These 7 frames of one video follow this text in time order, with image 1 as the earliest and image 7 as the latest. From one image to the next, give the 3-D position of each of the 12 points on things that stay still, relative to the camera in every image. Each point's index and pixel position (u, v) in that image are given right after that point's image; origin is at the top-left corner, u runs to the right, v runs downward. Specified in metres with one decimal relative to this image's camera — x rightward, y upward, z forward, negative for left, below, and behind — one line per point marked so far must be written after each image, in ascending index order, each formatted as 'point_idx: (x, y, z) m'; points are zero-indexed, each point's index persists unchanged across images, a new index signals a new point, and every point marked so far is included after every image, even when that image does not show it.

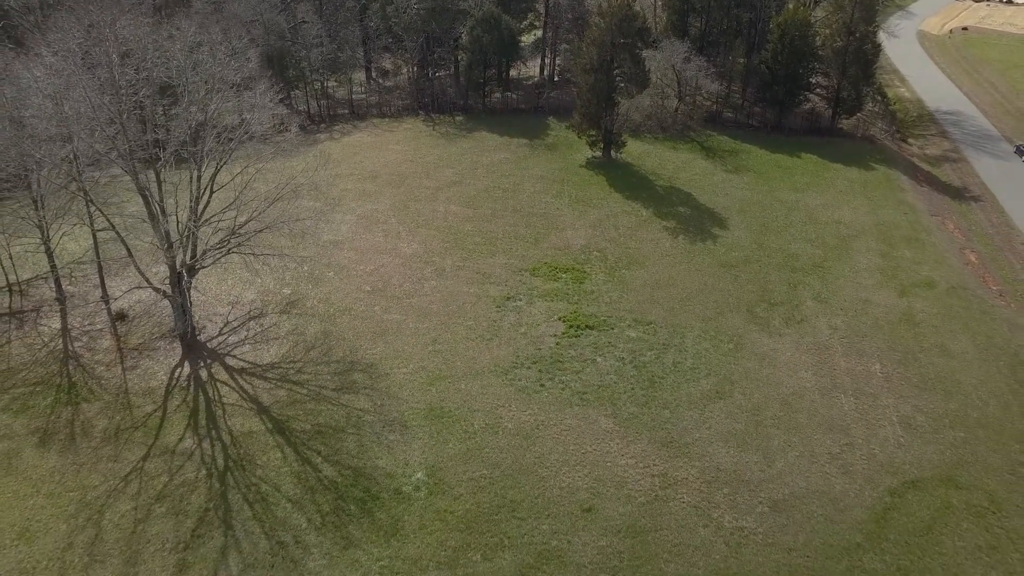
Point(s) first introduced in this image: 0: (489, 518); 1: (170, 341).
0: (-0.5, -5.4, +14.6) m
1: (-10.1, -1.5, +18.5) m
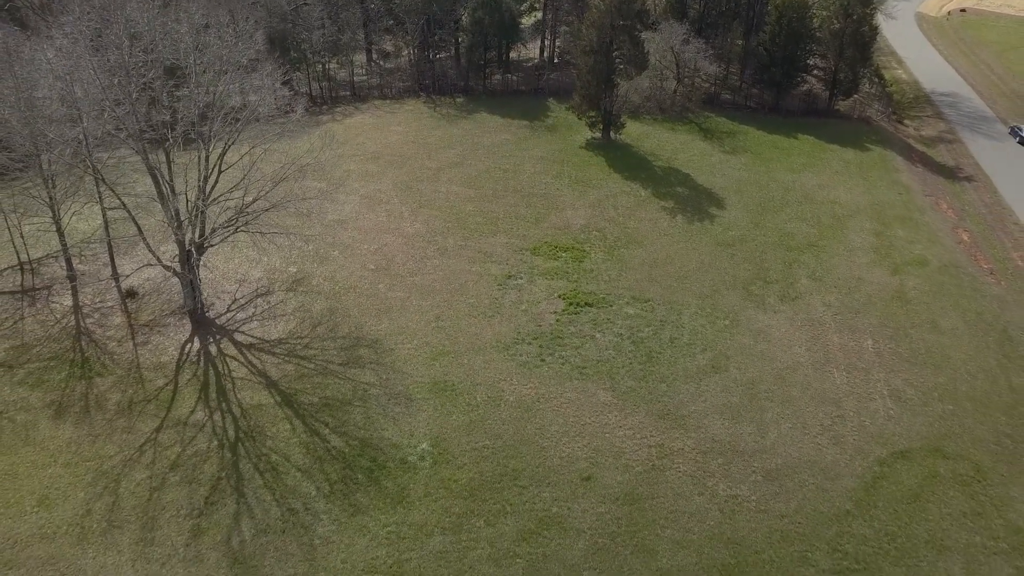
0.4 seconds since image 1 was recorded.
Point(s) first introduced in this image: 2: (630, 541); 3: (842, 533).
0: (-0.5, -4.8, +15.1) m
1: (-10.1, -0.9, +18.9) m
2: (+2.7, -5.8, +14.2) m
3: (+7.8, -5.8, +14.7) m
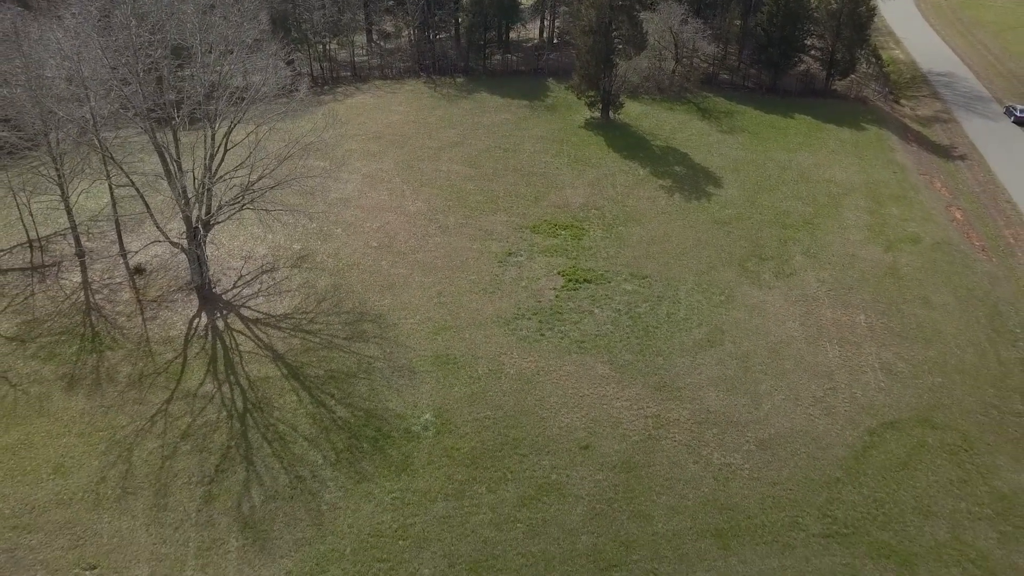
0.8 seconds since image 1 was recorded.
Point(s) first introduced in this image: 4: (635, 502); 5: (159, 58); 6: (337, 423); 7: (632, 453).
0: (-0.5, -4.2, +15.6) m
1: (-10.1, -0.2, +19.3) m
2: (+2.7, -5.2, +14.7) m
3: (+7.8, -5.1, +15.2) m
4: (+2.9, -5.1, +14.8) m
5: (-9.7, +6.3, +17.1) m
6: (-4.5, -3.5, +16.0) m
7: (+3.1, -4.2, +15.8) m
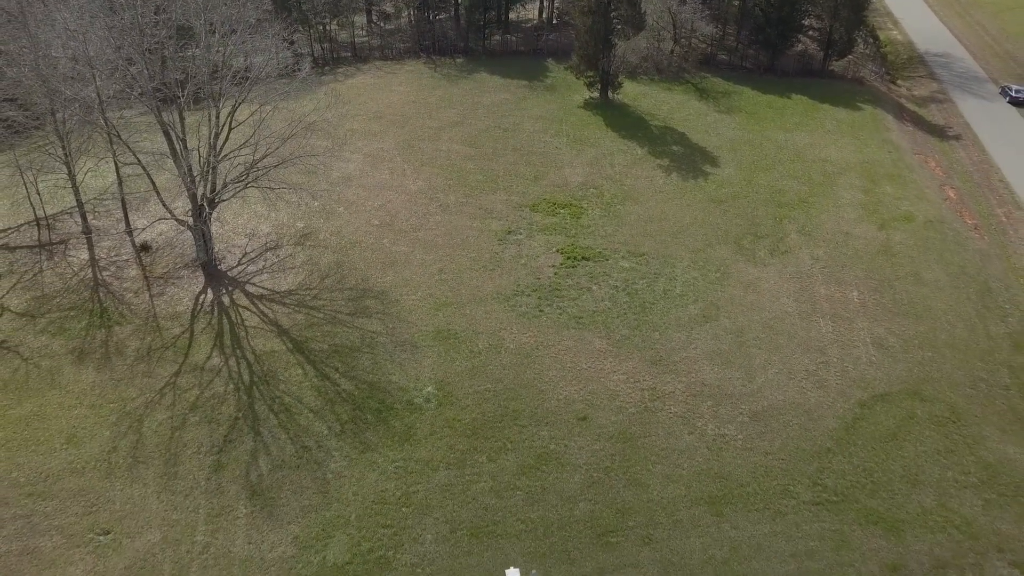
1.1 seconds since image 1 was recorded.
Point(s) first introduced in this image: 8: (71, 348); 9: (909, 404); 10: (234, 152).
0: (-0.5, -3.5, +16.0) m
1: (-10.1, +0.5, +19.6) m
2: (+2.7, -4.6, +15.2) m
3: (+7.8, -4.5, +15.6) m
4: (+2.9, -4.5, +15.3) m
5: (-9.7, +7.0, +17.3) m
6: (-4.5, -2.8, +16.4) m
7: (+3.0, -3.5, +16.3) m
8: (-12.0, -1.6, +16.9) m
9: (+10.9, -3.2, +17.1) m
10: (-8.6, +4.2, +19.3) m
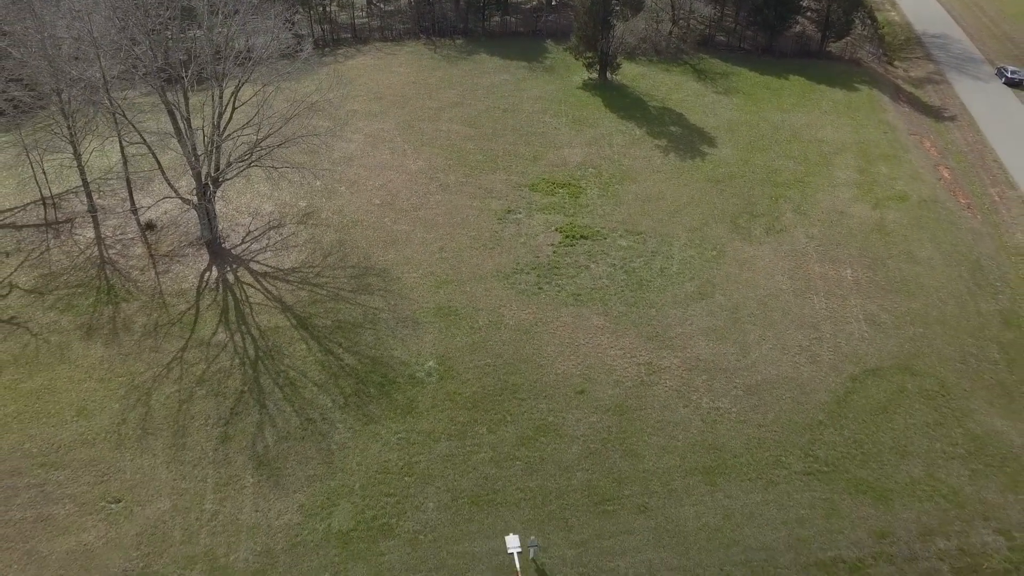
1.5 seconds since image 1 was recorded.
0: (-0.5, -2.9, +16.4) m
1: (-10.1, +1.2, +19.9) m
2: (+2.7, -4.0, +15.6) m
3: (+7.8, -3.9, +16.1) m
4: (+2.9, -3.9, +15.7) m
5: (-9.7, +7.6, +17.4) m
6: (-4.5, -2.2, +16.8) m
7: (+3.0, -2.9, +16.7) m
8: (-12.0, -1.0, +17.2) m
9: (+10.9, -2.5, +17.5) m
10: (-8.6, +4.9, +19.5) m
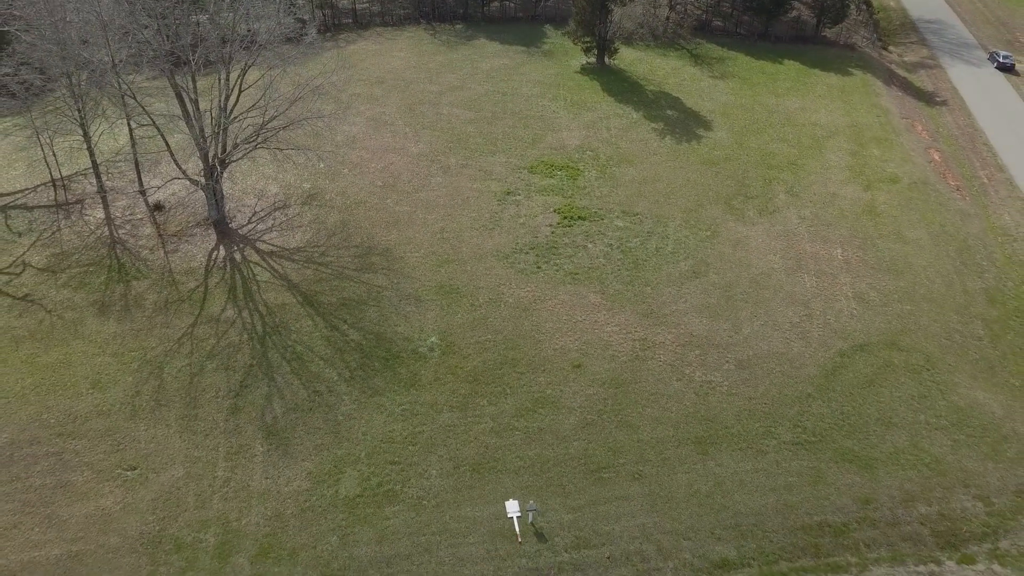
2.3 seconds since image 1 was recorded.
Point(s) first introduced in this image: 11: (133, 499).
0: (-0.5, -2.3, +17.0) m
1: (-10.1, +1.9, +20.4) m
2: (+2.7, -3.4, +16.2) m
3: (+7.8, -3.3, +16.7) m
4: (+2.9, -3.3, +16.3) m
5: (-9.8, +8.2, +17.8) m
6: (-4.5, -1.6, +17.4) m
7: (+3.0, -2.3, +17.3) m
8: (-12.0, -0.4, +17.8) m
9: (+10.9, -1.9, +18.1) m
10: (-8.7, +5.5, +19.9) m
11: (-8.5, -4.7, +14.0) m
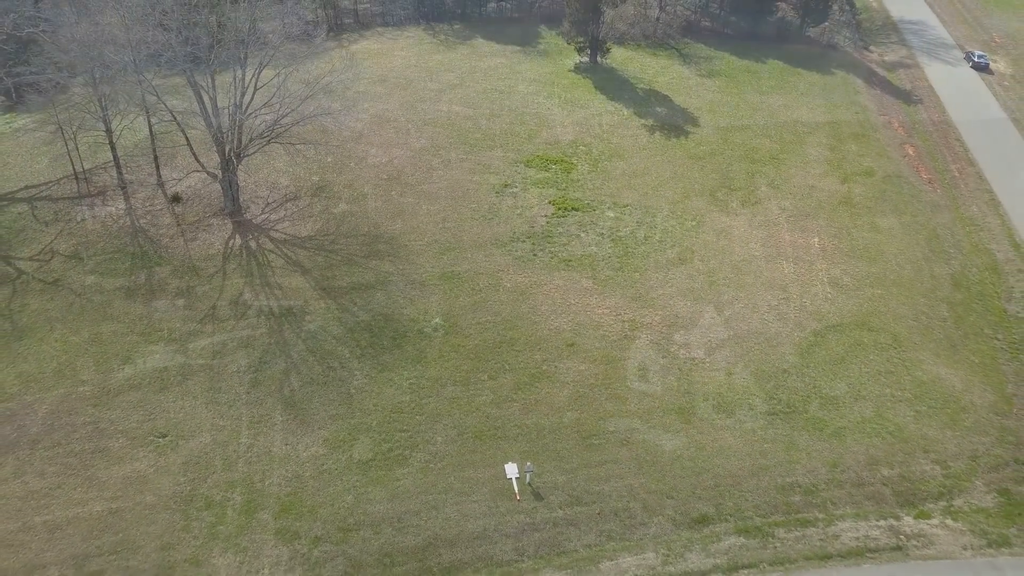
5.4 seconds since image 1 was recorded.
0: (-0.5, -1.8, +18.4) m
1: (-10.2, +2.4, +21.7) m
2: (+2.6, -2.9, +17.6) m
3: (+7.7, -2.8, +18.1) m
4: (+2.9, -2.8, +17.7) m
5: (-9.8, +8.7, +19.1) m
6: (-4.6, -1.1, +18.7) m
7: (+3.0, -1.8, +18.7) m
8: (-12.1, +0.1, +19.1) m
9: (+10.8, -1.4, +19.6) m
10: (-8.7, +6.0, +21.2) m
11: (-8.5, -4.3, +15.3) m
